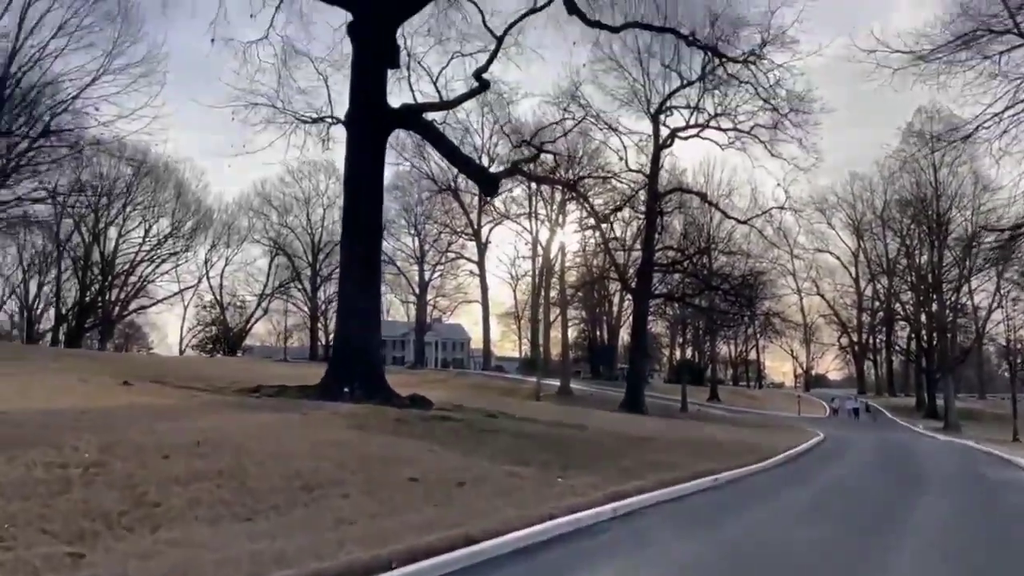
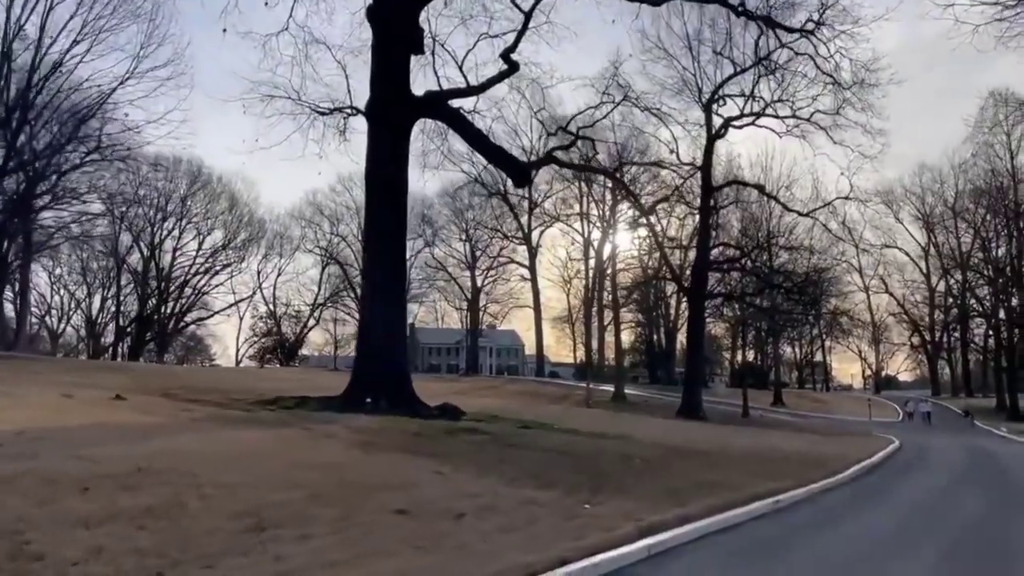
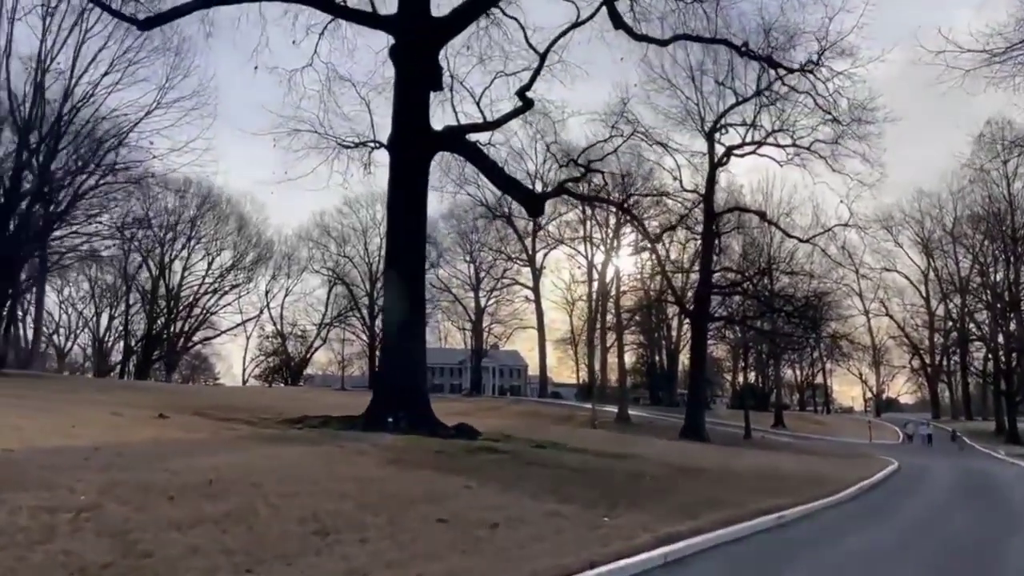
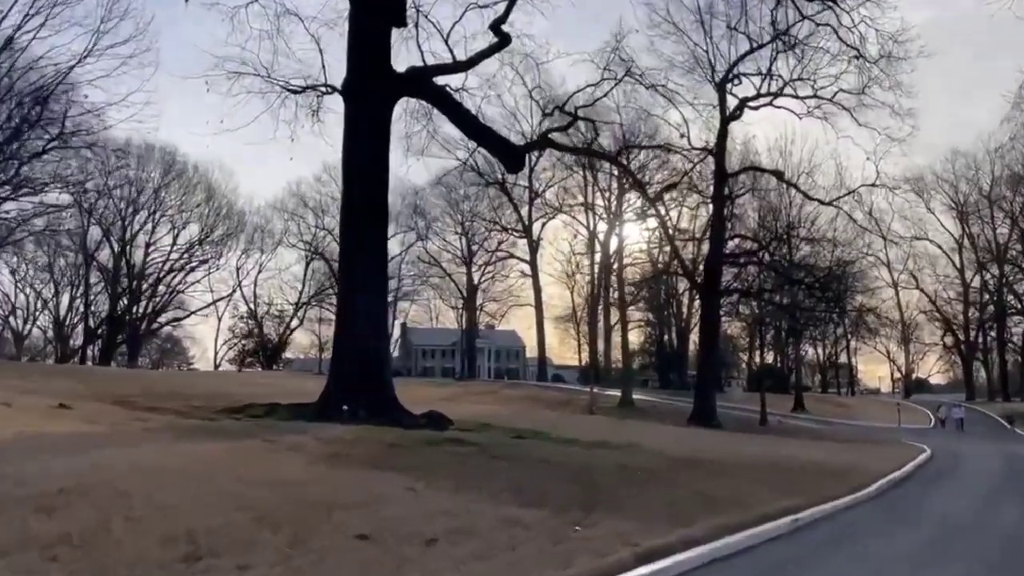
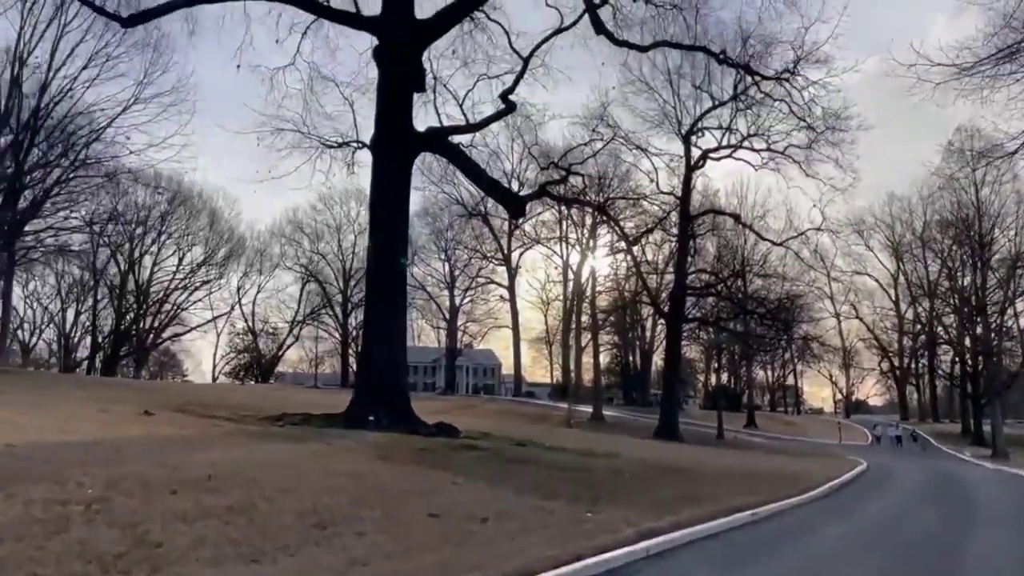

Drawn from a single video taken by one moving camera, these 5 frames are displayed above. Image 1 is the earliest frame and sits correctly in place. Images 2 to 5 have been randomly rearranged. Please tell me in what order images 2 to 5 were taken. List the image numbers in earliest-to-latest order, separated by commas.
5, 3, 2, 4
